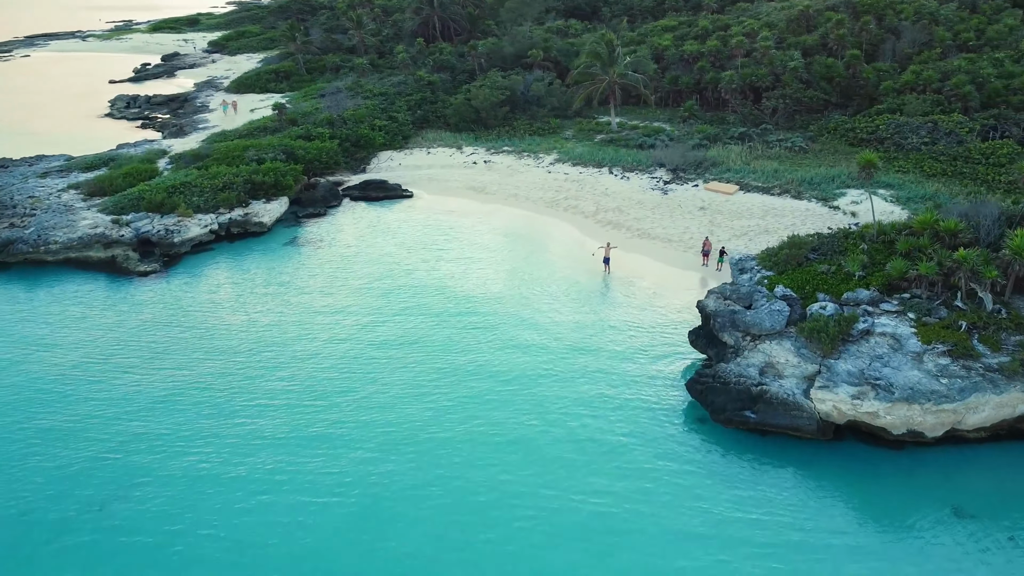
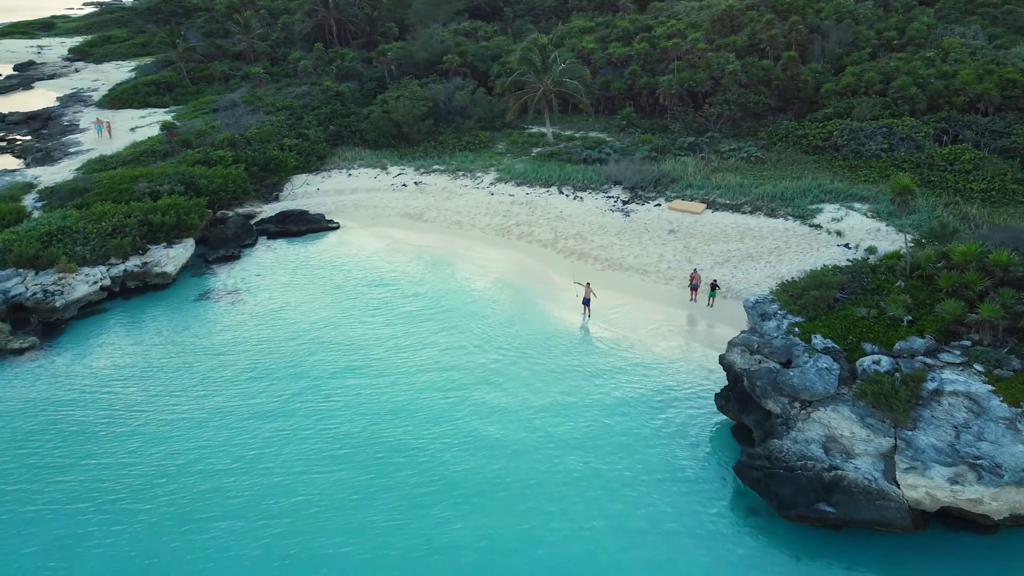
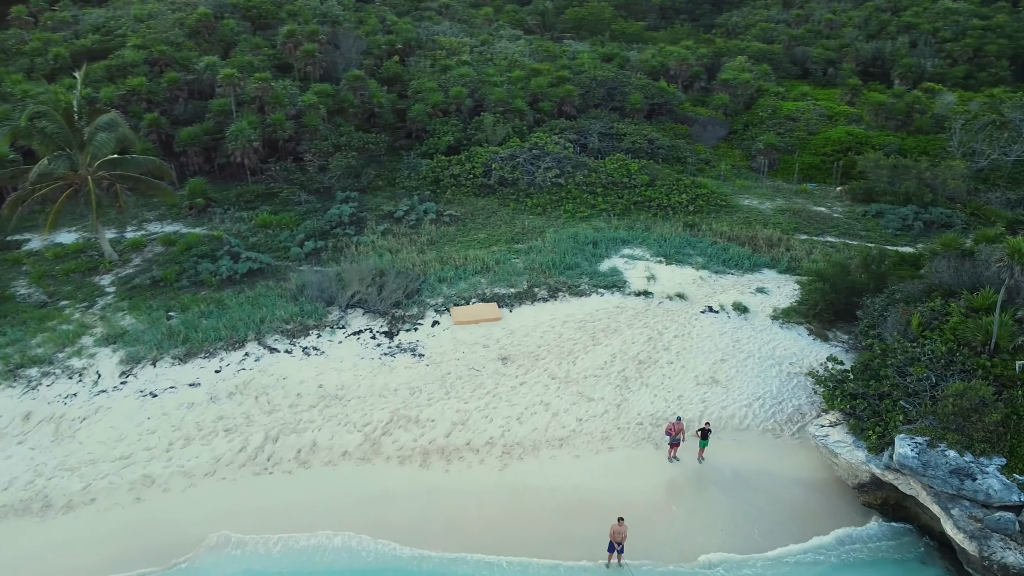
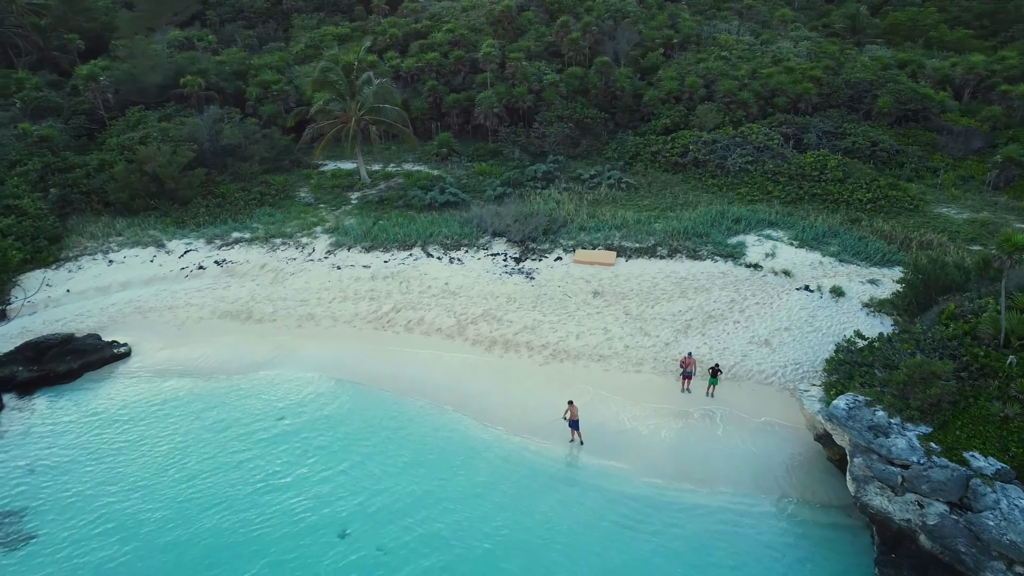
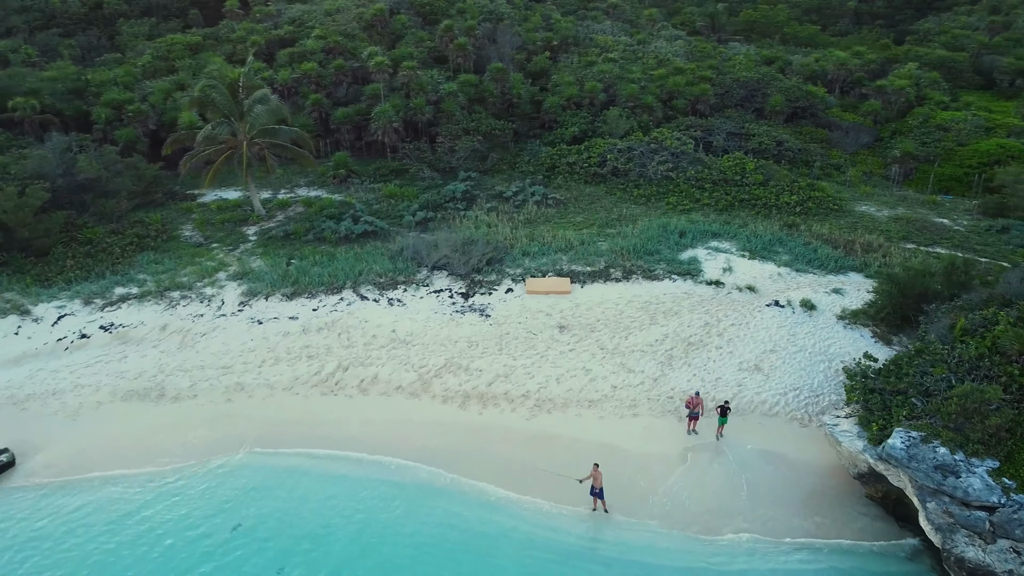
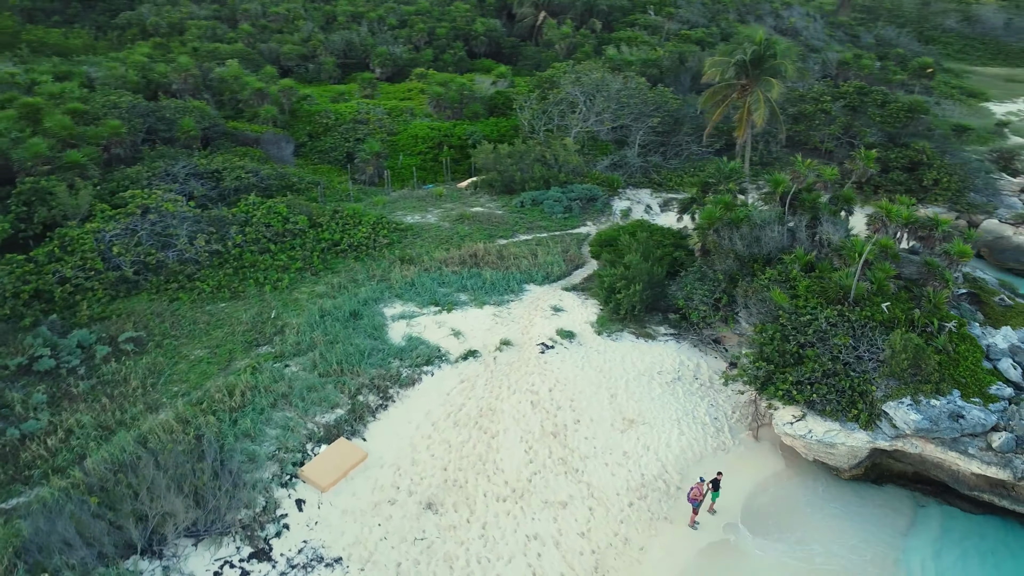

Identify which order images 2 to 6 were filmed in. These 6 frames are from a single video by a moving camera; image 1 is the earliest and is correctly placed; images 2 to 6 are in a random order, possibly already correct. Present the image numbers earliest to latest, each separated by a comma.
2, 4, 5, 3, 6
